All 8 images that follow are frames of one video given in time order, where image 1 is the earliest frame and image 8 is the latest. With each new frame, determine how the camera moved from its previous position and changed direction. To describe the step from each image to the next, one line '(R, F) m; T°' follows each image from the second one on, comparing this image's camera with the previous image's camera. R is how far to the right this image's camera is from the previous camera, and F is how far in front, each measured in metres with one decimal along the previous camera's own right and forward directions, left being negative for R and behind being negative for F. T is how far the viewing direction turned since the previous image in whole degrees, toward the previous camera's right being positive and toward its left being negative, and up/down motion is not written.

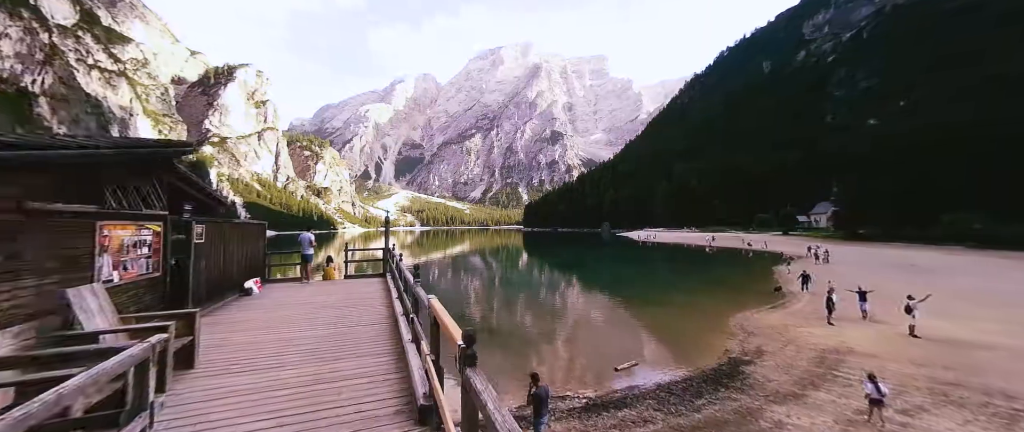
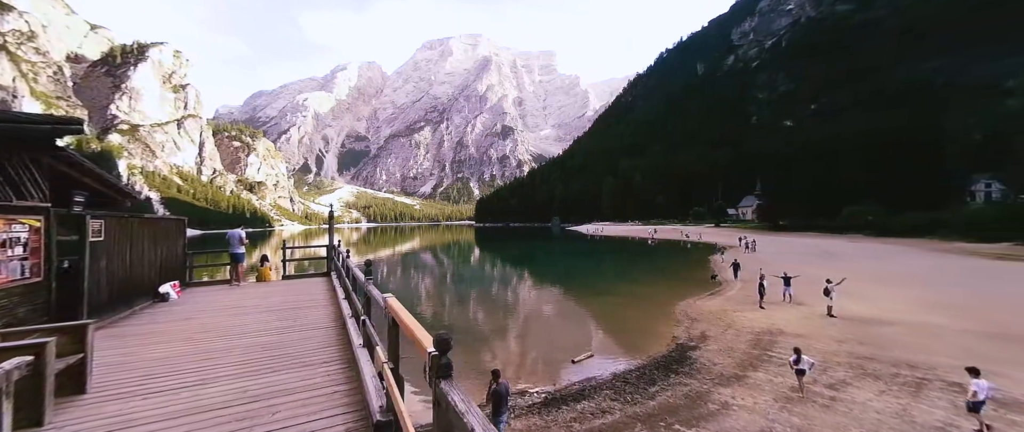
(-0.2, +0.5) m; +8°
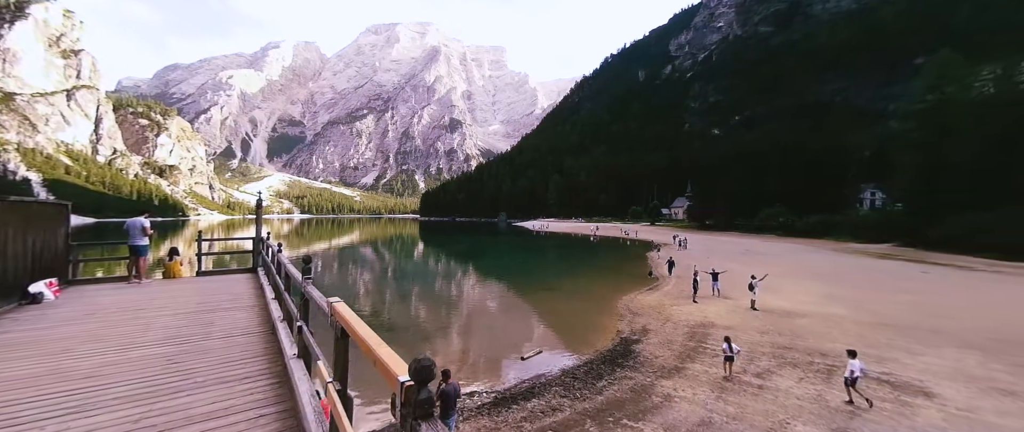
(-0.2, +0.6) m; +8°
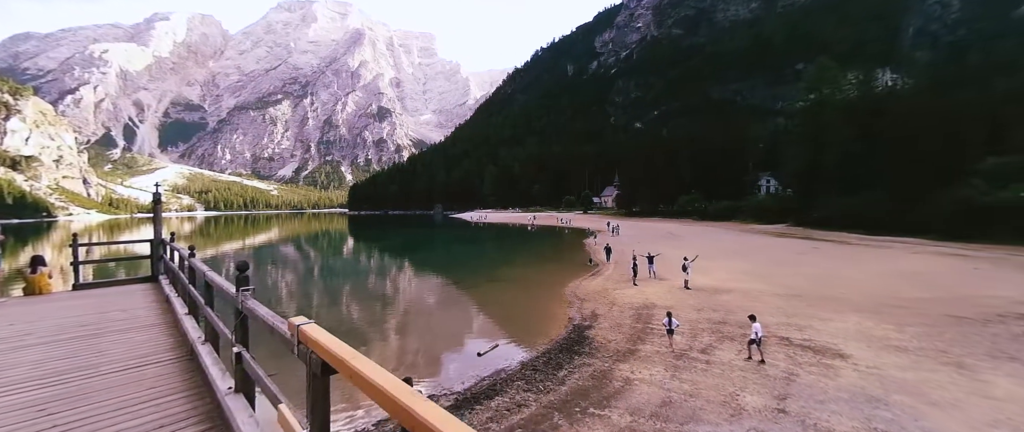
(-0.8, +0.8) m; +10°
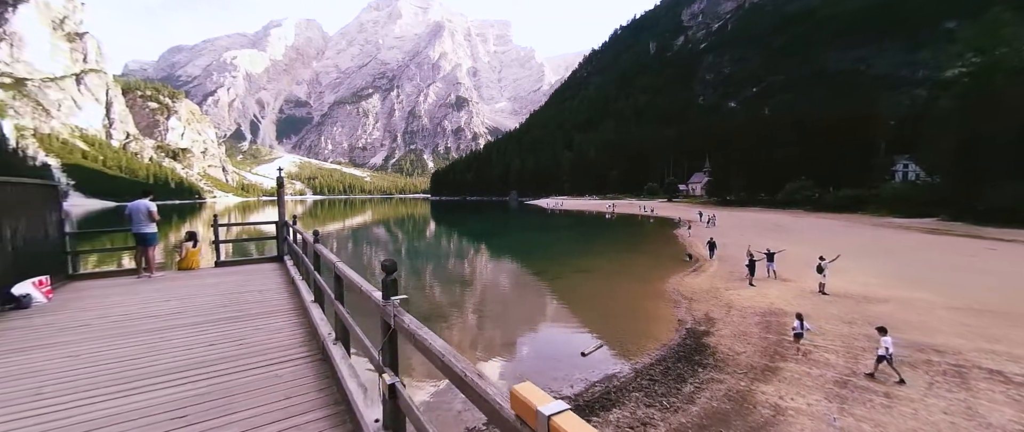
(-1.6, +1.4) m; -11°
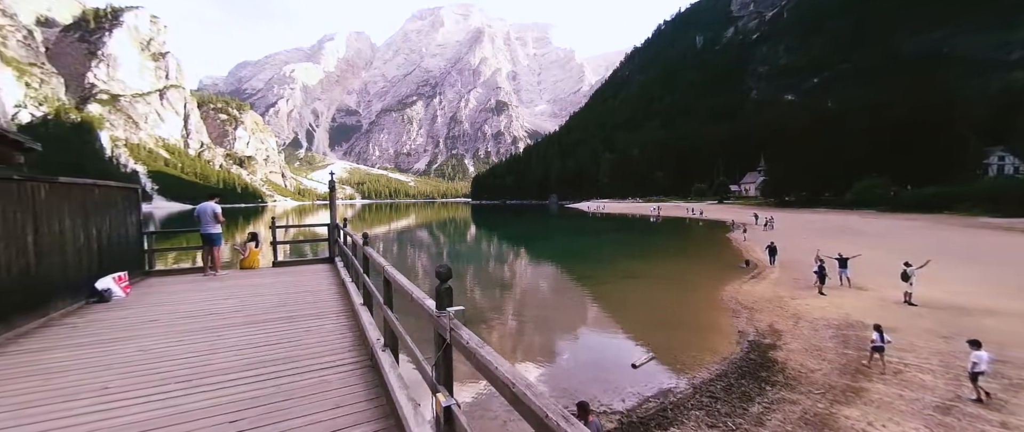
(-0.2, +0.4) m; -6°
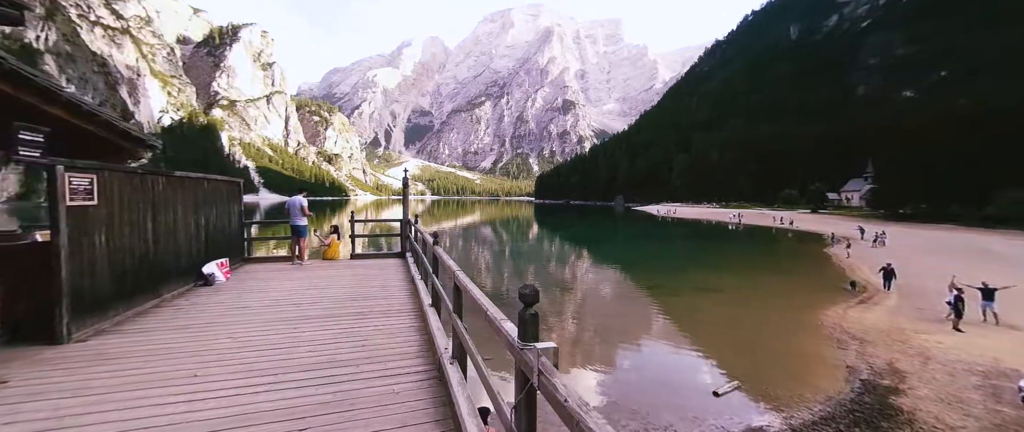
(-0.3, +0.5) m; -10°
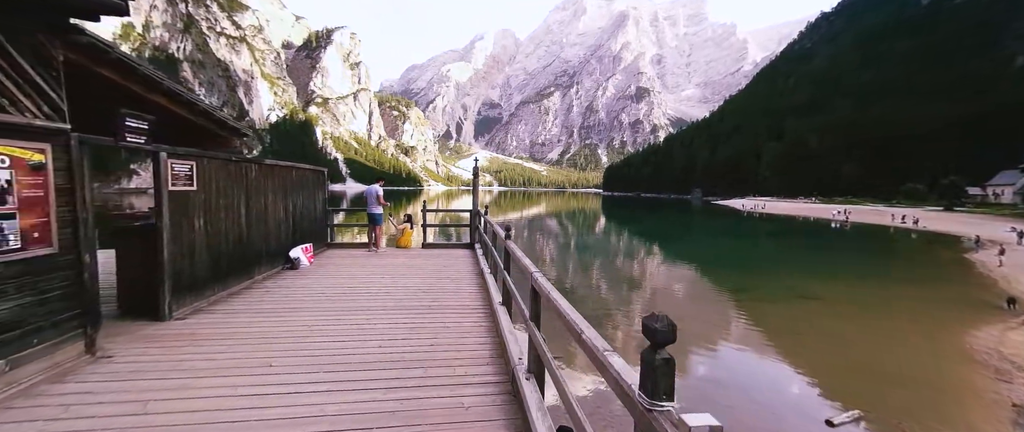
(-0.3, +0.7) m; -10°
